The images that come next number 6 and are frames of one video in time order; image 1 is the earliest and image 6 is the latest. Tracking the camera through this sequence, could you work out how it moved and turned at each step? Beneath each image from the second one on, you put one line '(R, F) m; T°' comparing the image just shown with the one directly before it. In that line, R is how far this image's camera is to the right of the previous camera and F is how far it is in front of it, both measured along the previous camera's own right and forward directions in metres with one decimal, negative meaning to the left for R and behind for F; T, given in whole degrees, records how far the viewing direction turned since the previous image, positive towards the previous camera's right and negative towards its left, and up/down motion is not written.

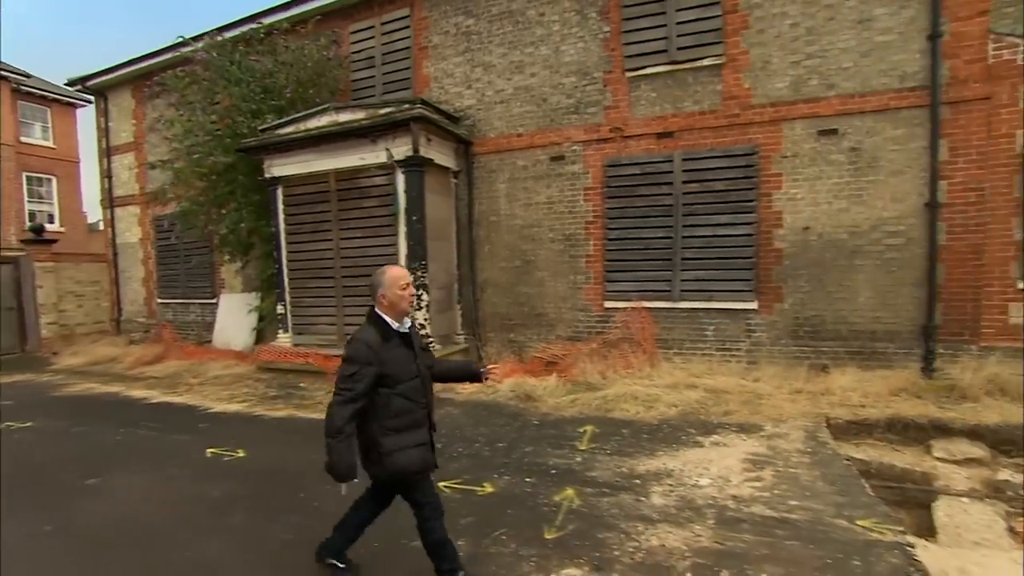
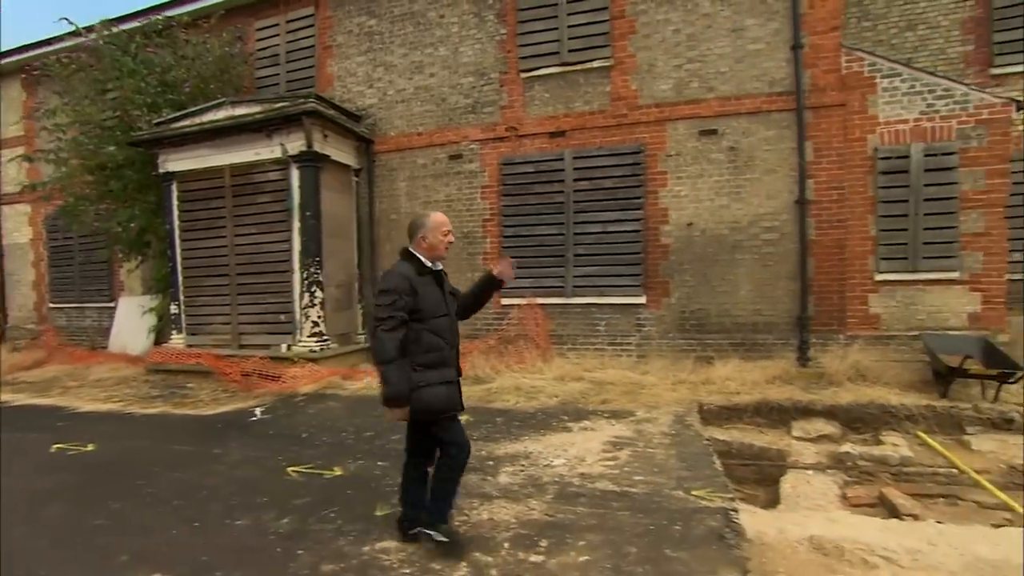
(+0.9, 0.0) m; +4°
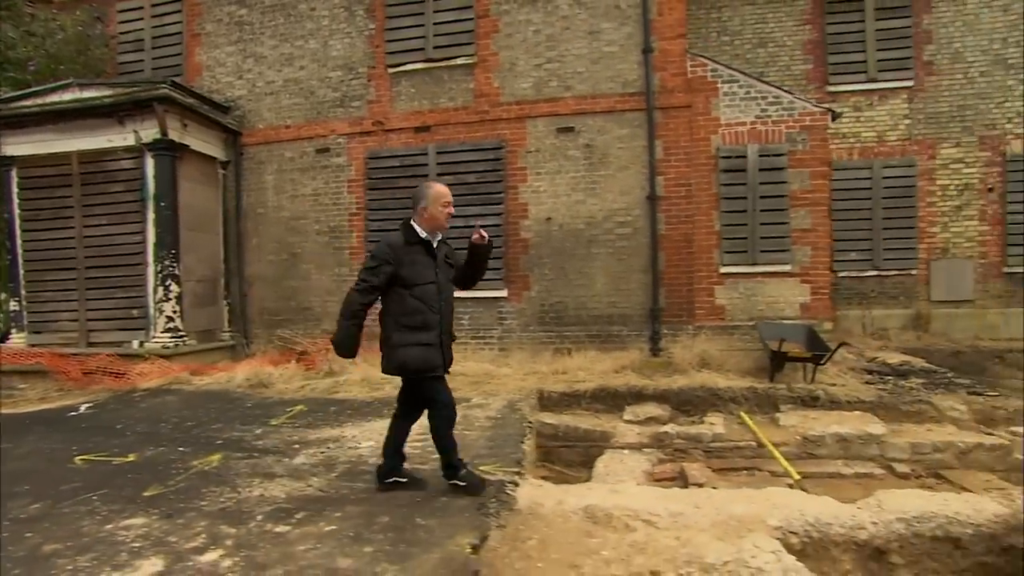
(+1.2, -0.1) m; +5°
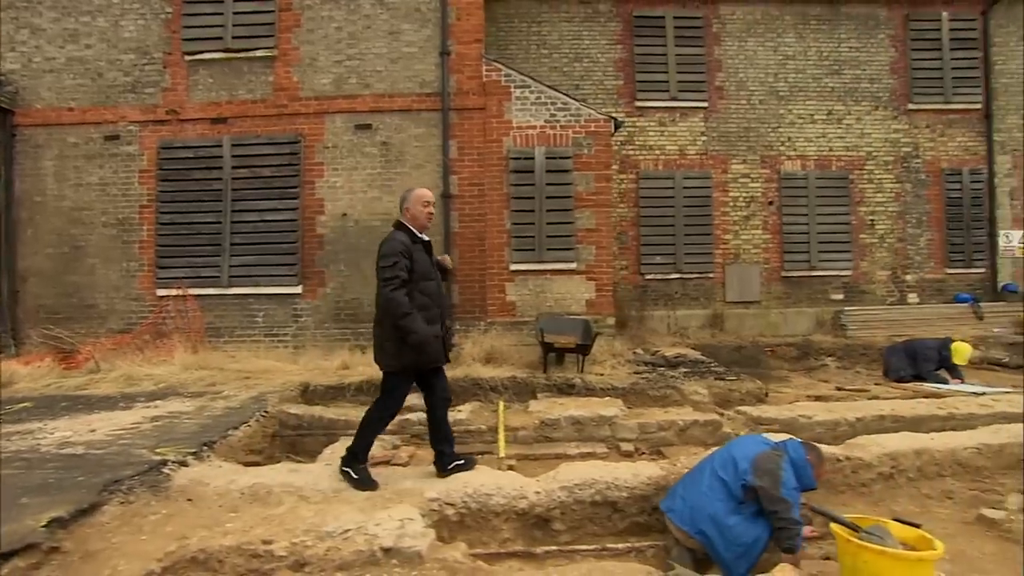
(+1.7, -0.2) m; +8°
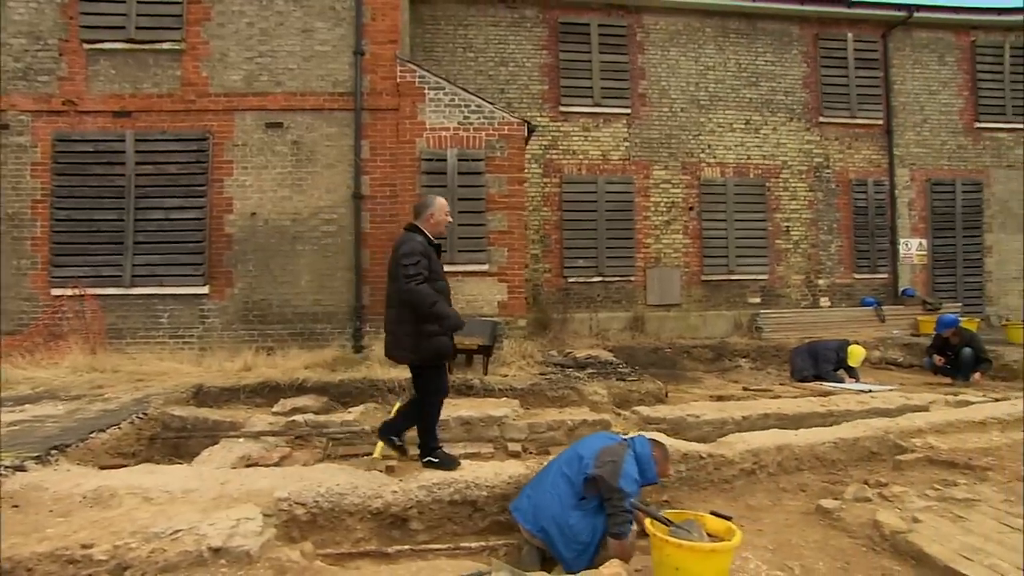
(+0.7, 0.0) m; +3°
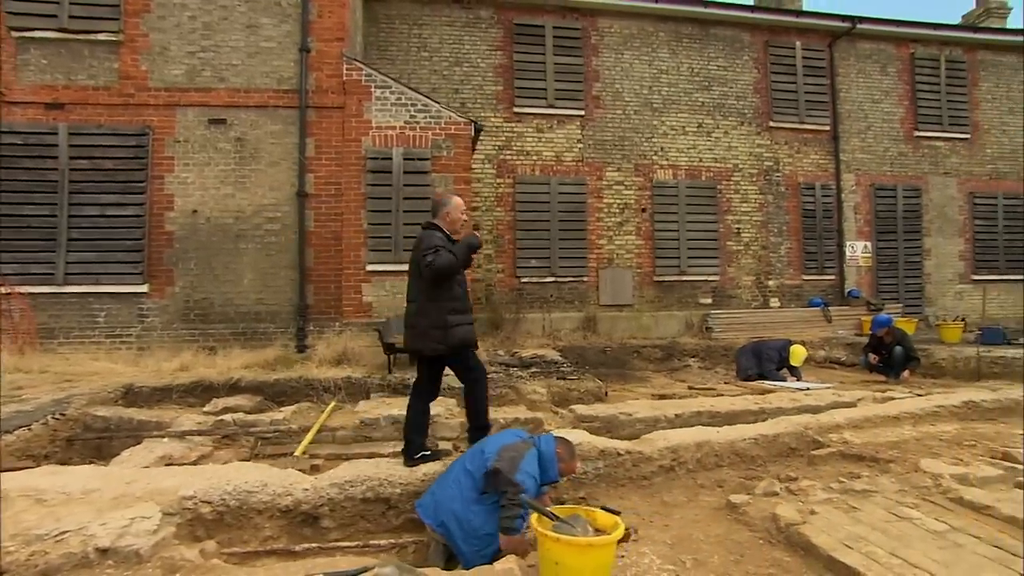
(+0.5, 0.0) m; +2°
